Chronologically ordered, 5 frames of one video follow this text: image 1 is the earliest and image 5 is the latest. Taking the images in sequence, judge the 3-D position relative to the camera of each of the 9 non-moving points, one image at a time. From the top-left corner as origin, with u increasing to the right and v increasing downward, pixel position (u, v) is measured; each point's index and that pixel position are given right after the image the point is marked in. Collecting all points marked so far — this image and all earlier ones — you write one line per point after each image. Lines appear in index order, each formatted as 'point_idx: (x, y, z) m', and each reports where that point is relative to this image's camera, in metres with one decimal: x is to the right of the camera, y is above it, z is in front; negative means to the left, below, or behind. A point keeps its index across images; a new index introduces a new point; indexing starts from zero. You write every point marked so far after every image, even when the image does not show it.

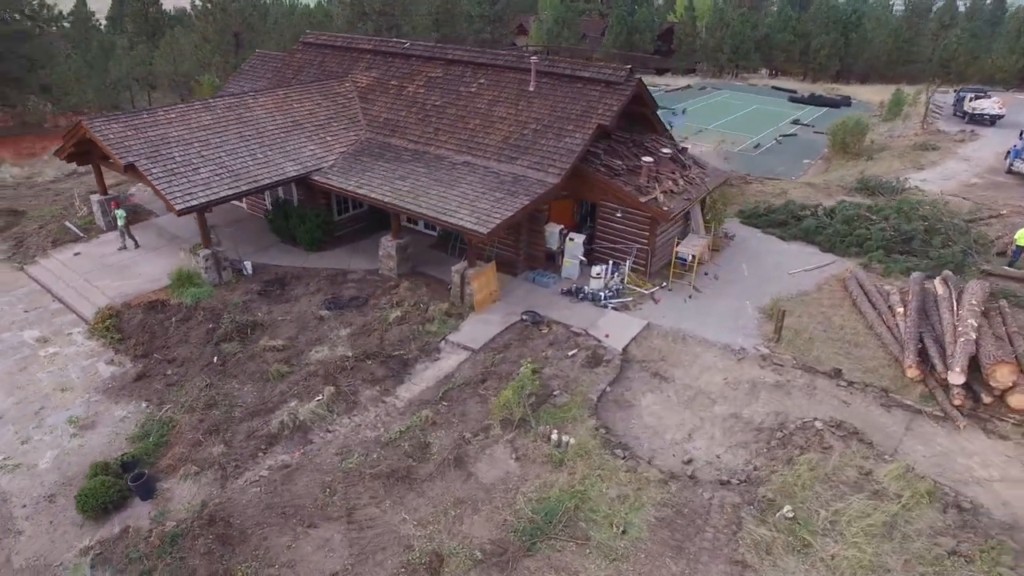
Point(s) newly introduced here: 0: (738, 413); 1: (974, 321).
0: (+4.2, -2.4, +11.2) m
1: (+9.7, -0.7, +12.2) m
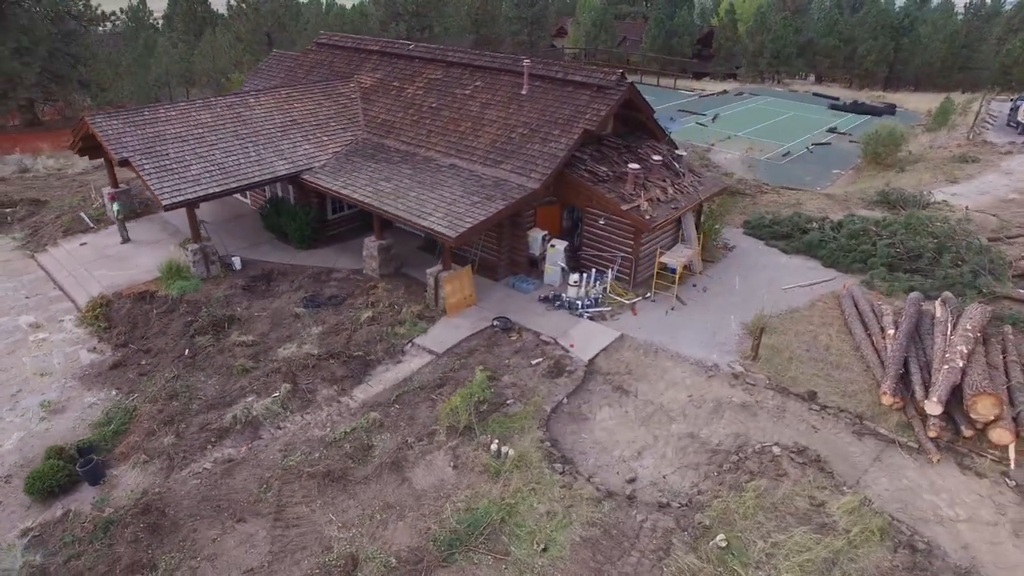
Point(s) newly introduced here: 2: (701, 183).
0: (+3.3, -2.7, +10.7) m
1: (+8.8, -1.2, +11.4) m
2: (+5.4, +3.0, +16.5) m
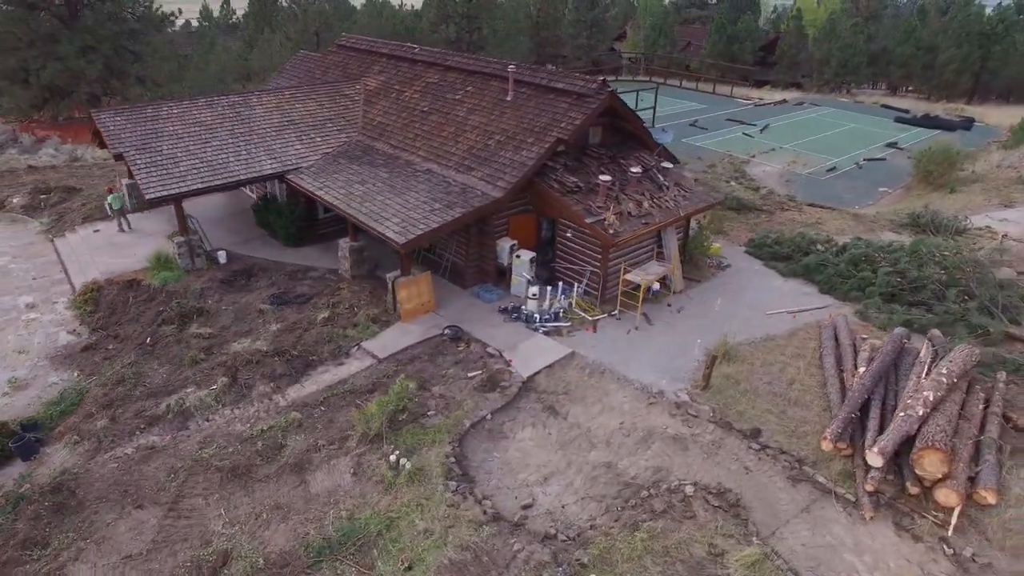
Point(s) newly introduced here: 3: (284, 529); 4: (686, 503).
0: (+1.7, -3.0, +10.2) m
1: (+7.4, -1.9, +10.3) m
2: (+4.8, +2.5, +15.7) m
3: (-3.5, -3.7, +8.9) m
4: (+2.7, -3.4, +9.3) m
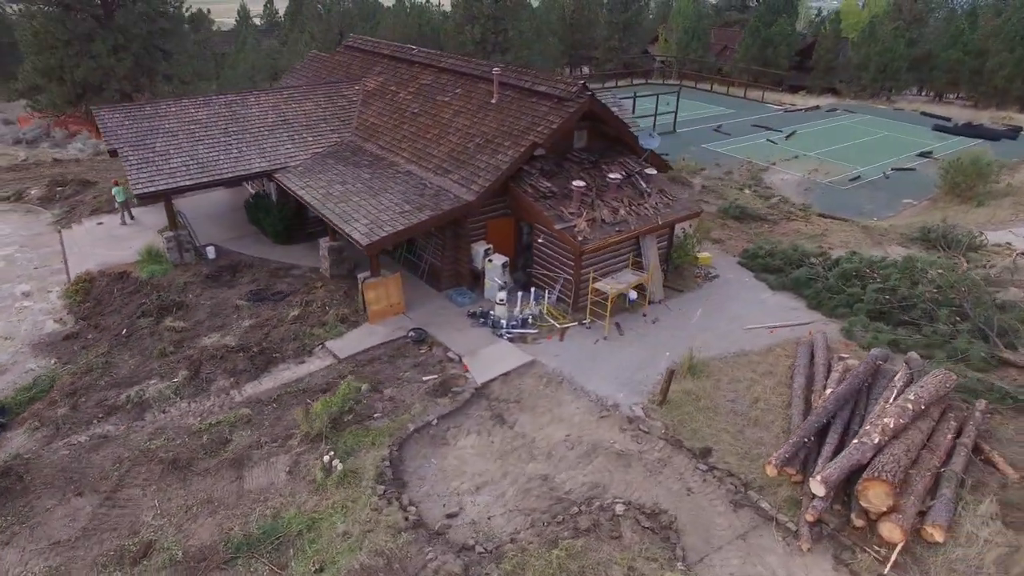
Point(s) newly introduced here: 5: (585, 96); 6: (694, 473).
0: (+0.6, -3.2, +10.0) m
1: (+6.3, -2.2, +9.7) m
2: (+4.2, +2.2, +15.3) m
3: (-4.6, -3.6, +9.0) m
4: (+1.6, -3.6, +9.0) m
5: (+1.8, +4.8, +14.5) m
6: (+3.1, -3.2, +10.0) m
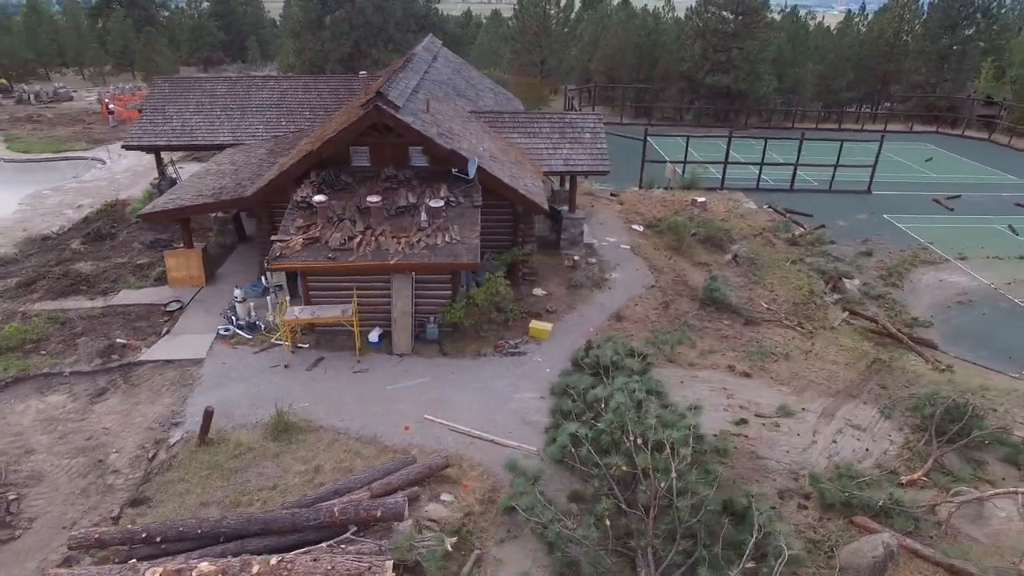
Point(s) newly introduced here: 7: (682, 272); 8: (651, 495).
0: (-8.4, -2.9, +10.3) m
1: (-3.6, -3.4, +7.1) m
2: (-1.4, +0.9, +12.8) m
3: (-13.4, -1.8, +12.1) m
4: (-8.3, -3.4, +9.0) m
5: (-3.1, +4.0, +13.1) m
6: (-6.4, -3.5, +9.1) m
7: (+5.3, +0.5, +18.2) m
8: (+2.0, -2.8, +8.1) m
